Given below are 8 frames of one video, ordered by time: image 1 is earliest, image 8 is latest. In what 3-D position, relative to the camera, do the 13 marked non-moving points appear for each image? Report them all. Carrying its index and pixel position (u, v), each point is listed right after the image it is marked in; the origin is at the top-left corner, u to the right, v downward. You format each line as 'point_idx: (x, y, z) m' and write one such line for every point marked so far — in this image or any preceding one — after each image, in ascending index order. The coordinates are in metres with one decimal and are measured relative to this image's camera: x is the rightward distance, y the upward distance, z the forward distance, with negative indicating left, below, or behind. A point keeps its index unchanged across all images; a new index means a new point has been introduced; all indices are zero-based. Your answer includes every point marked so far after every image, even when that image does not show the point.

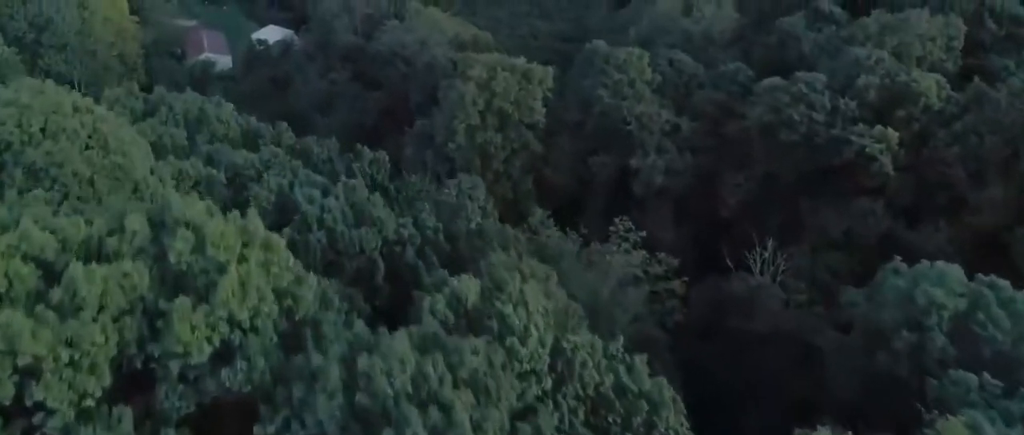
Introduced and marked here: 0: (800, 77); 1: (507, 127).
0: (+5.1, +2.5, +13.7) m
1: (-0.1, +1.7, +15.1) m
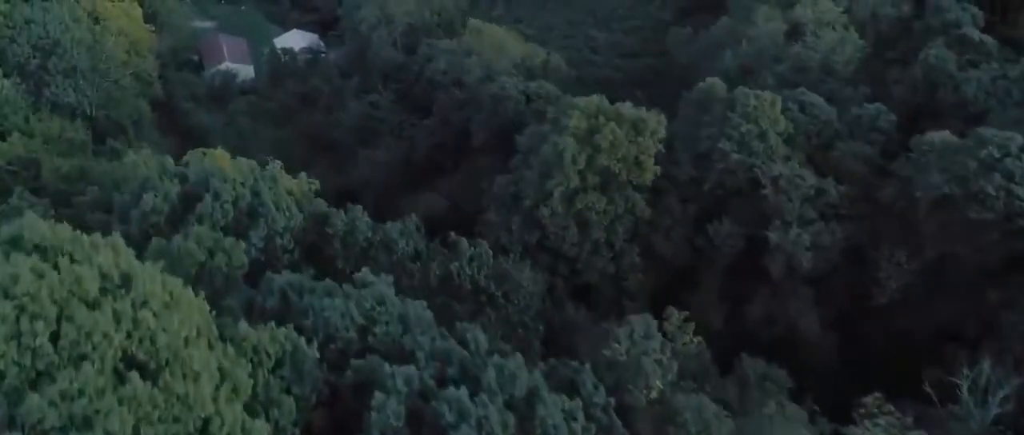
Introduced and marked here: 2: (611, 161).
0: (+6.7, +1.1, +11.0) m
1: (+1.5, +0.4, +12.5) m
2: (+1.6, +0.9, +12.3) m
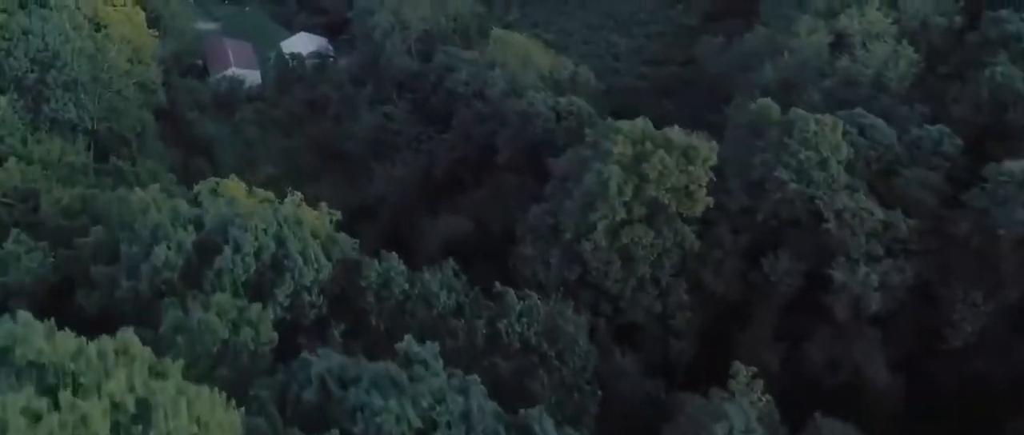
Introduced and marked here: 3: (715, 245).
0: (+7.3, +0.6, +10.0) m
1: (+2.1, -0.1, +11.5) m
2: (+2.1, +0.4, +11.3) m
3: (+3.1, -0.4, +11.9) m
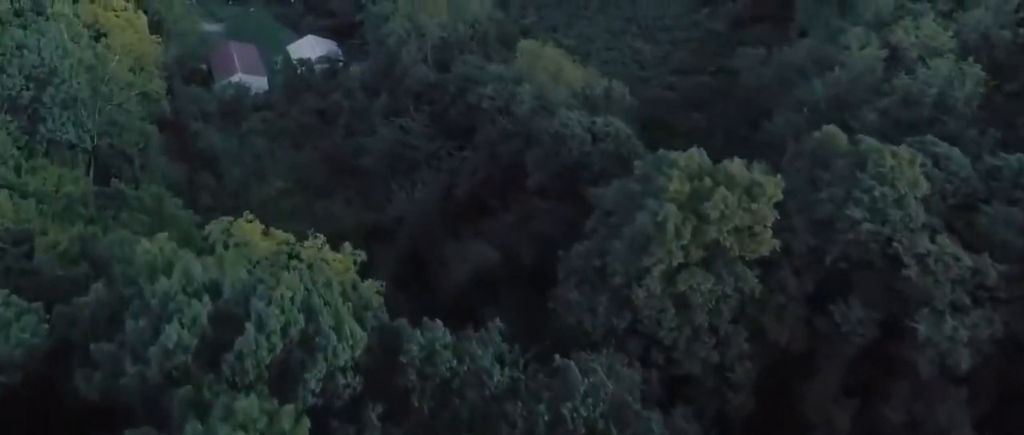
0: (+7.9, 0.0, +8.9) m
1: (+2.7, -0.7, +10.4) m
2: (+2.7, -0.2, +10.2) m
3: (+3.7, -1.0, +10.8) m
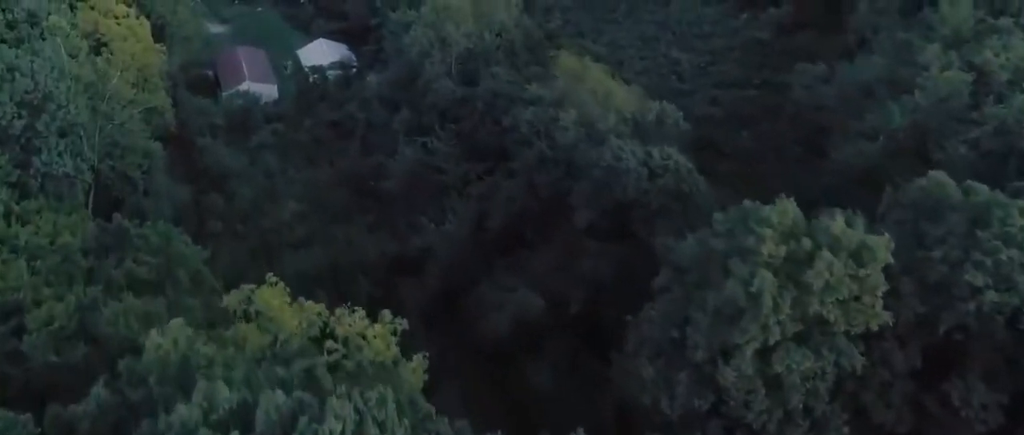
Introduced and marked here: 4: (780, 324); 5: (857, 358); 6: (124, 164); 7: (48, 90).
0: (+8.7, -0.8, +7.5) m
1: (+3.5, -1.4, +9.0) m
2: (+3.5, -1.0, +8.7) m
3: (+4.5, -1.8, +9.4) m
4: (+3.0, -1.2, +8.8) m
5: (+4.0, -1.6, +9.1) m
6: (-8.6, +1.2, +17.3) m
7: (-8.0, +2.2, +13.5) m
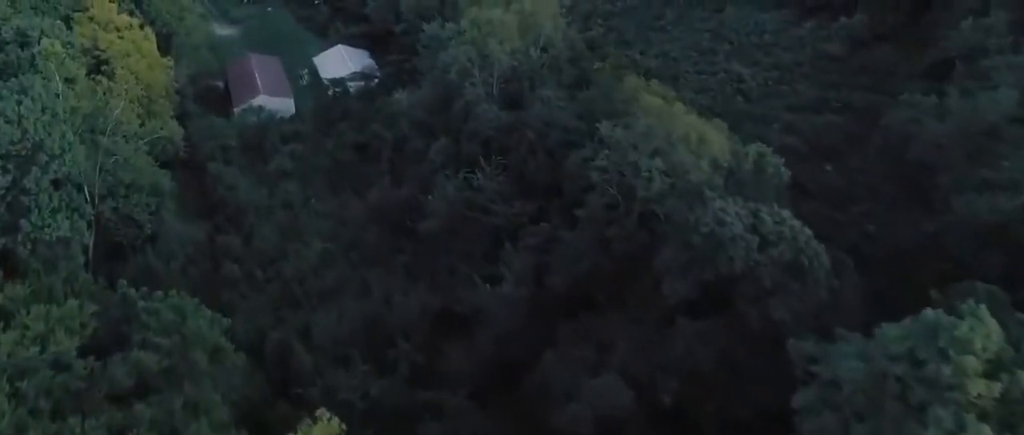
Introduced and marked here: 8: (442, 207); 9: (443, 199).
0: (+9.8, -1.9, +5.4) m
1: (+4.6, -2.5, +6.9) m
2: (+4.6, -2.1, +6.7) m
3: (+5.6, -2.9, +7.3) m
4: (+4.1, -2.3, +6.7) m
5: (+5.1, -2.8, +7.0) m
6: (-7.5, +0.2, +15.2) m
7: (-6.9, +1.2, +11.4) m
8: (-1.4, +0.2, +15.9) m
9: (-1.4, +0.4, +16.0) m
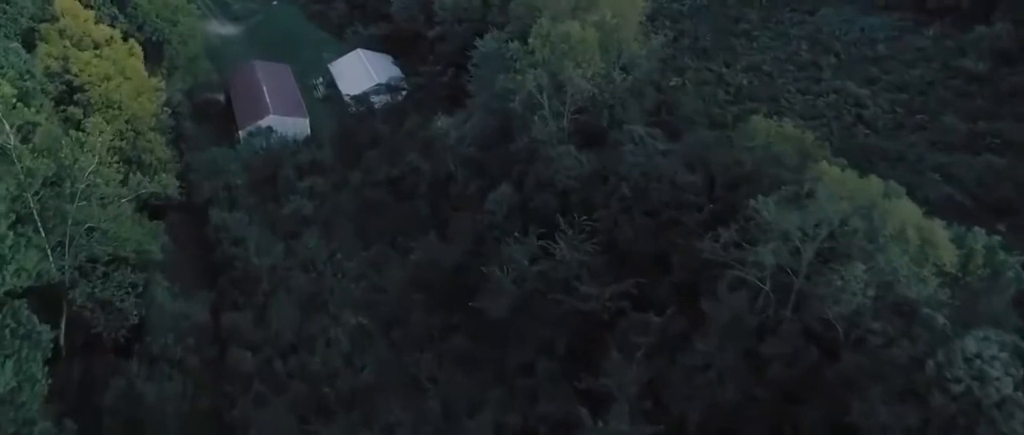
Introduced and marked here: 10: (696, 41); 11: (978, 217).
0: (+11.3, -3.5, +2.0) m
1: (+6.1, -4.1, +3.5) m
2: (+6.1, -3.6, +3.2) m
3: (+7.1, -4.4, +3.9) m
4: (+5.6, -3.8, +3.3) m
5: (+6.6, -4.3, +3.6) m
6: (-6.0, -1.0, +11.7) m
7: (-5.5, -0.2, +7.8) m
8: (0.0, -1.1, +12.4) m
9: (0.0, -0.9, +12.5) m
10: (+4.5, +4.3, +19.2) m
11: (+7.9, +0.1, +13.2) m
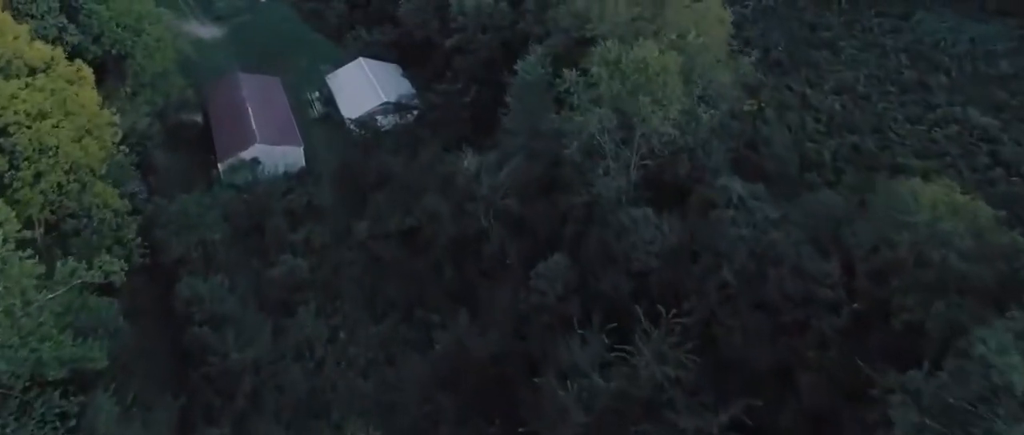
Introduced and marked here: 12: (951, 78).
0: (+12.1, -4.8, -1.1) m
1: (+6.9, -5.4, +0.4) m
2: (+6.9, -4.9, +0.1) m
3: (+7.9, -5.7, +0.8) m
4: (+6.4, -5.2, +0.2) m
5: (+7.4, -5.6, +0.5) m
6: (-5.3, -2.2, +8.4) m
7: (-4.7, -1.5, +4.6) m
8: (+0.8, -2.2, +9.2) m
9: (+0.8, -2.0, +9.3) m
10: (+5.3, +3.4, +15.9) m
11: (+8.6, -1.1, +10.0) m
12: (+8.3, +2.7, +14.8) m
